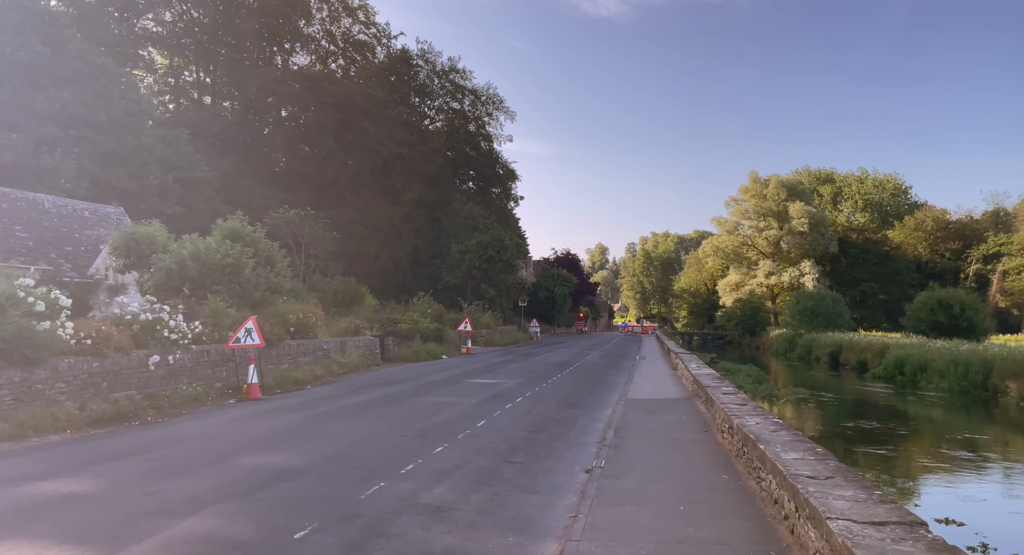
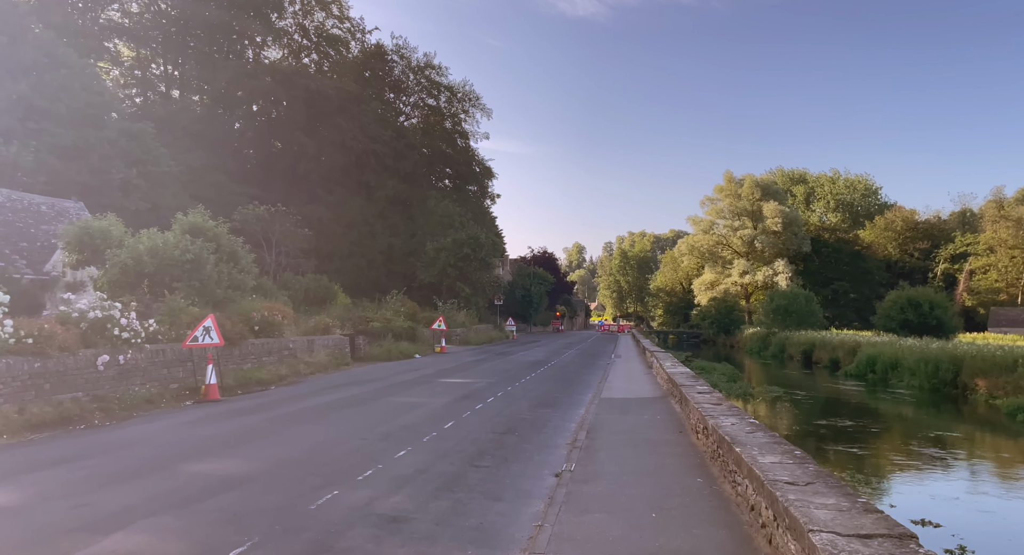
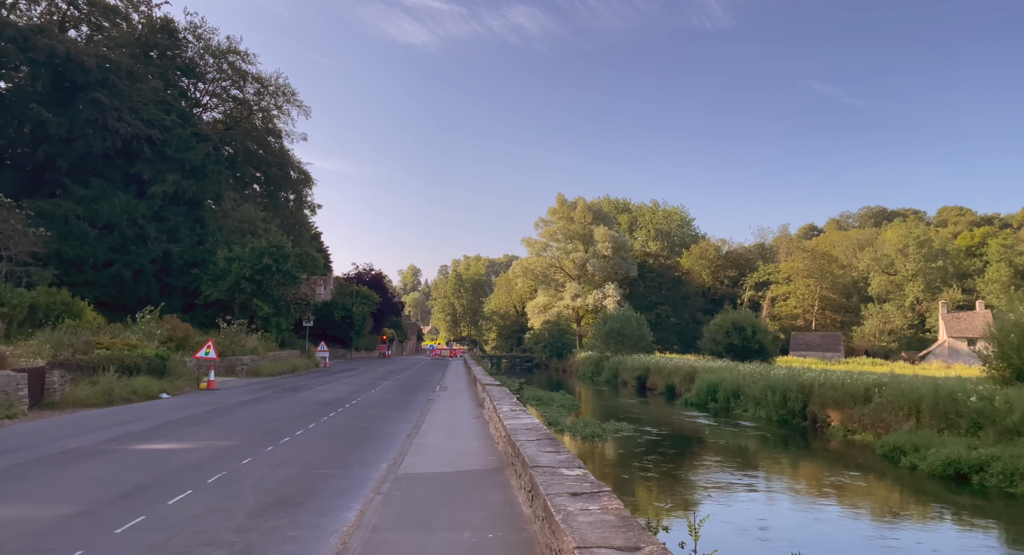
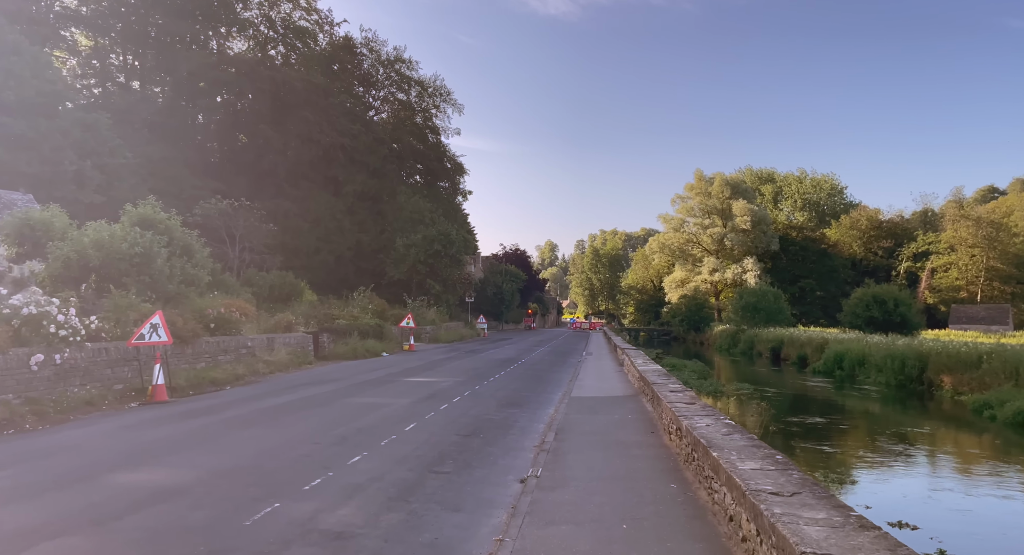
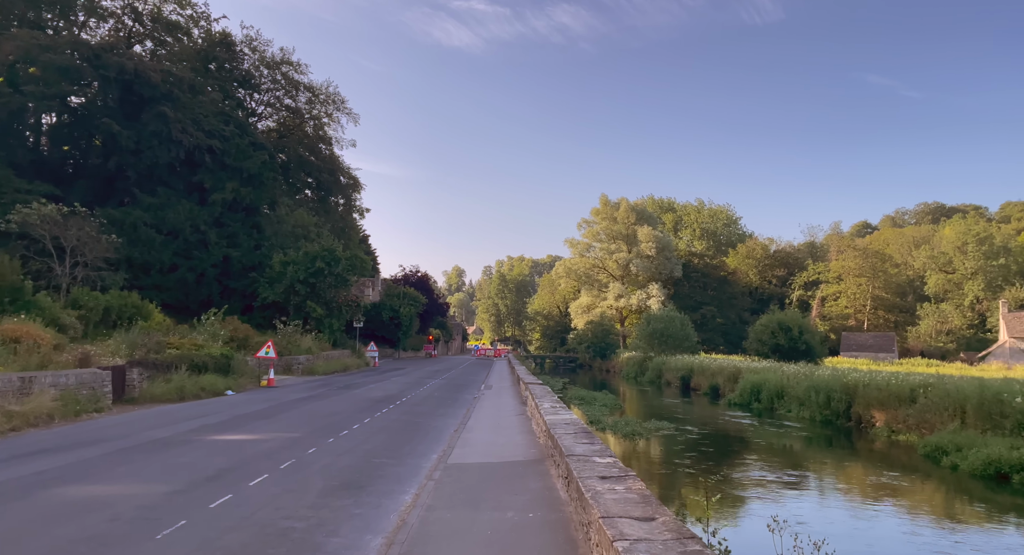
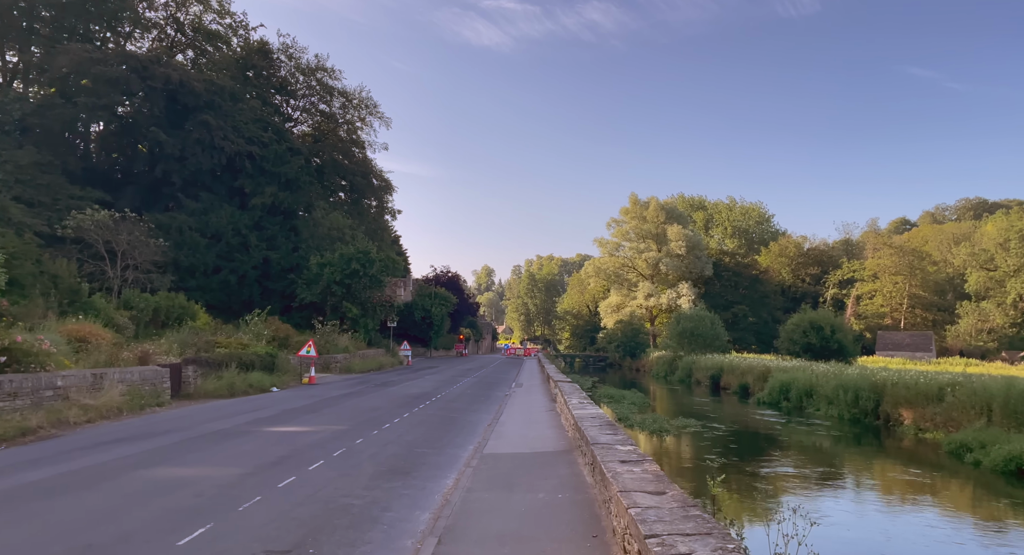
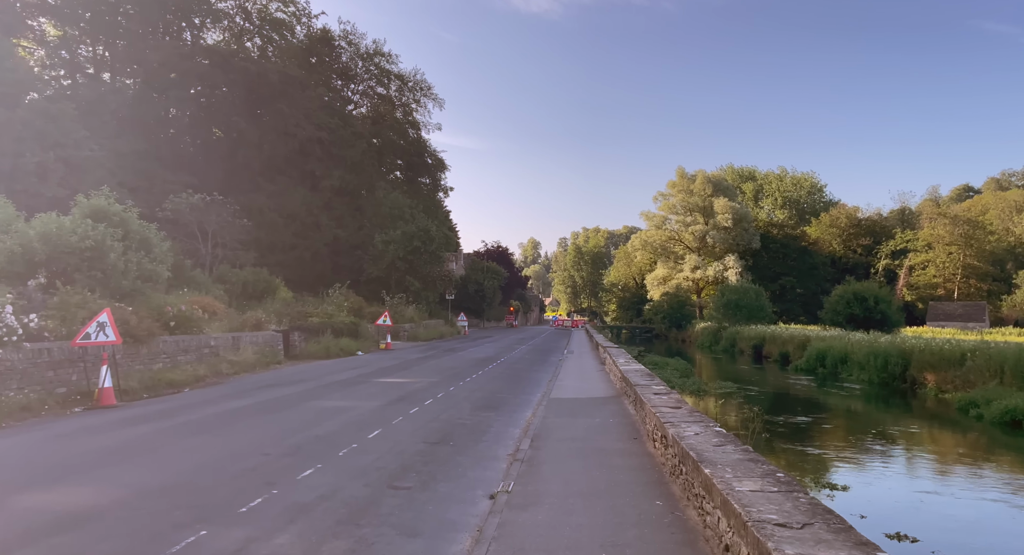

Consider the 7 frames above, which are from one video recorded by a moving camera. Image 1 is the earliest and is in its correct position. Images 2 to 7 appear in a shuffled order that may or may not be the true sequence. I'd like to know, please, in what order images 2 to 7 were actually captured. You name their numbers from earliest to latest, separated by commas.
2, 4, 7, 6, 5, 3
